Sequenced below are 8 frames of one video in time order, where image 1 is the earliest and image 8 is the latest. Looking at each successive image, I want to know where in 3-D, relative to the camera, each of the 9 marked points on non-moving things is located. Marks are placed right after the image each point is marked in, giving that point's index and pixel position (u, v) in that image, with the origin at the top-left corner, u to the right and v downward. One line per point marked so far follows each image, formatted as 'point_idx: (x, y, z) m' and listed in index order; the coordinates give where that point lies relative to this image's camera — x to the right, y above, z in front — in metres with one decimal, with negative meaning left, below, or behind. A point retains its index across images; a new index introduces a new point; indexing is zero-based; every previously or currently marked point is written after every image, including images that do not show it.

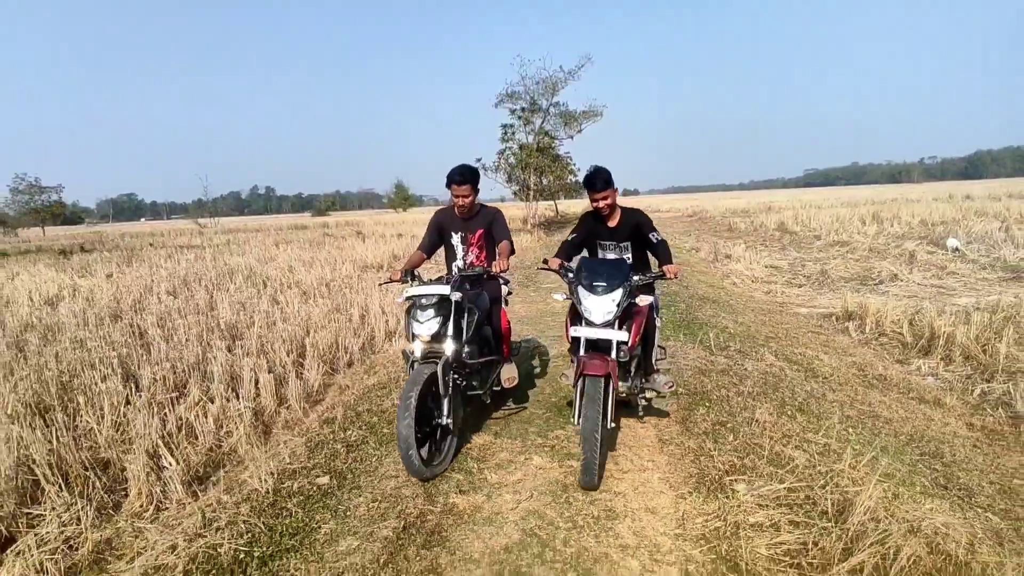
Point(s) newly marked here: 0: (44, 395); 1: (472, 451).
0: (-3.5, -0.8, +4.4) m
1: (-0.2, -0.8, +2.9) m
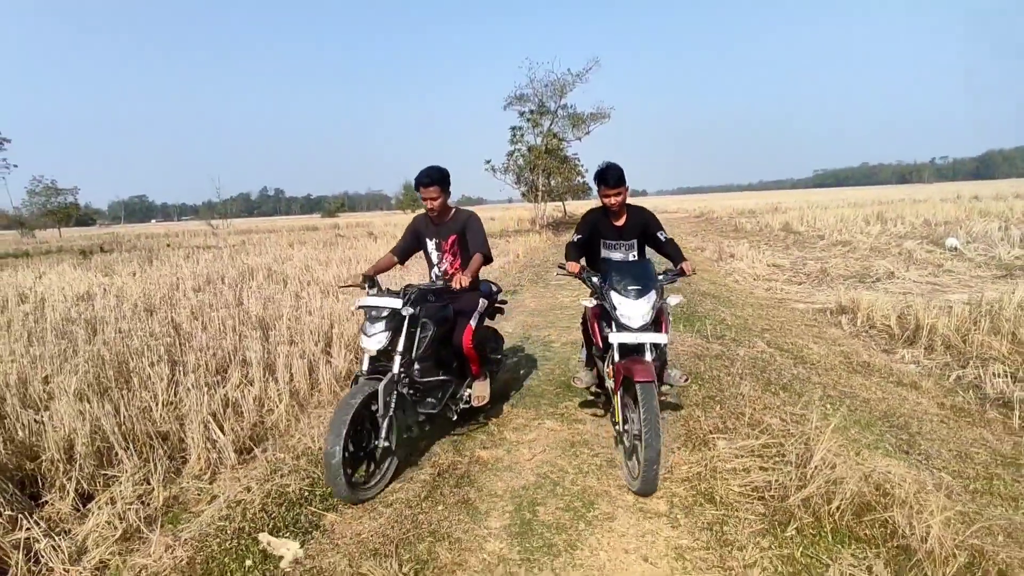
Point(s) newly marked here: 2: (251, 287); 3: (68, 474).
0: (-3.4, -0.7, +4.9) m
1: (-0.1, -0.7, +3.3) m
2: (-4.6, 0.0, +10.6) m
3: (-2.6, -1.1, +3.6) m
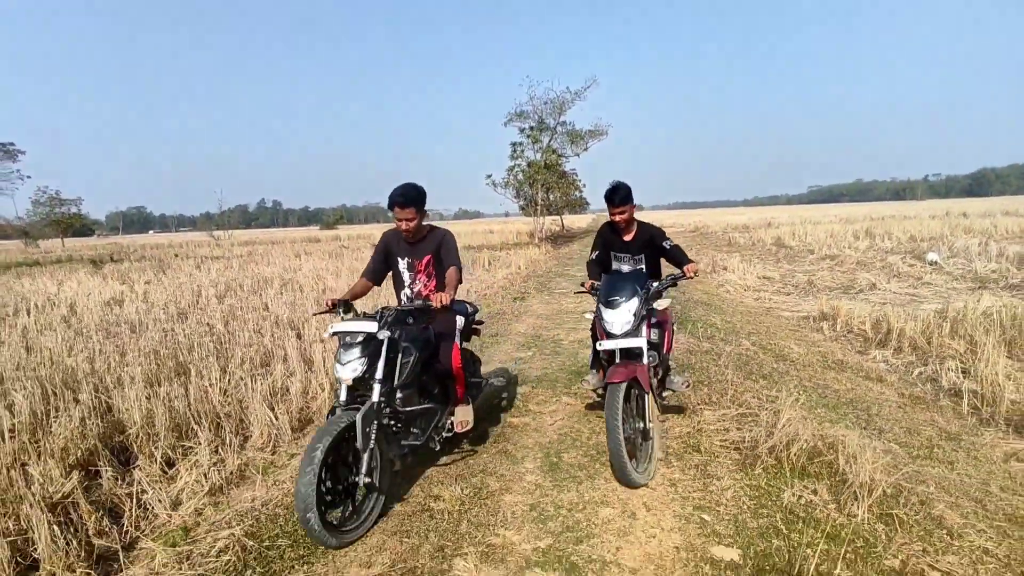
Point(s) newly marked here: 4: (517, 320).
0: (-3.2, -0.7, +5.5) m
1: (0.0, -0.7, +4.0) m
2: (-4.5, -0.1, +11.2) m
3: (-2.5, -1.1, +4.2) m
4: (+0.1, -0.4, +7.0) m
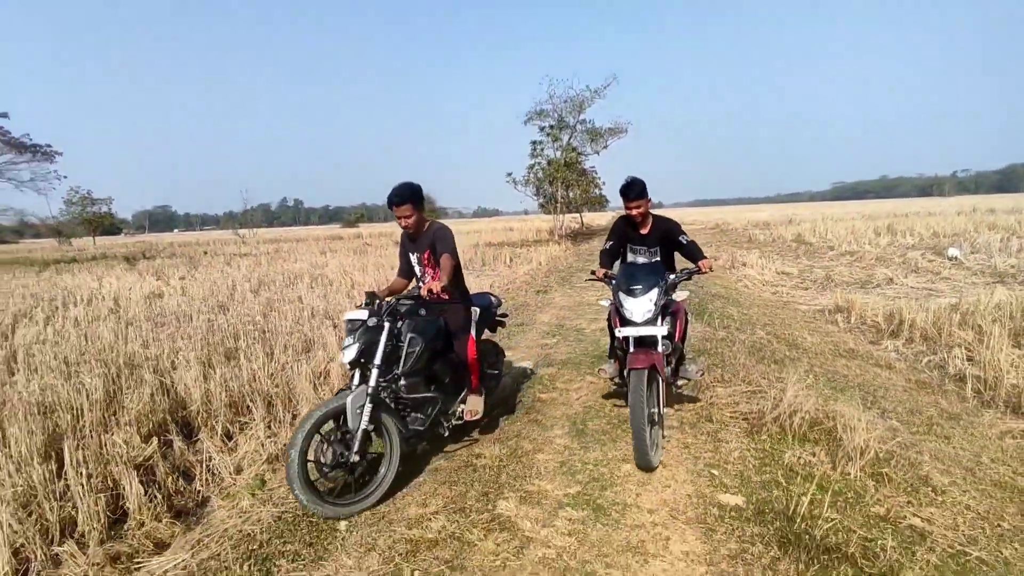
0: (-3.0, -0.7, +6.0) m
1: (+0.2, -0.6, +4.3) m
2: (-4.1, 0.0, +11.7) m
3: (-2.3, -1.0, +4.6) m
4: (+0.3, -0.3, +7.3) m
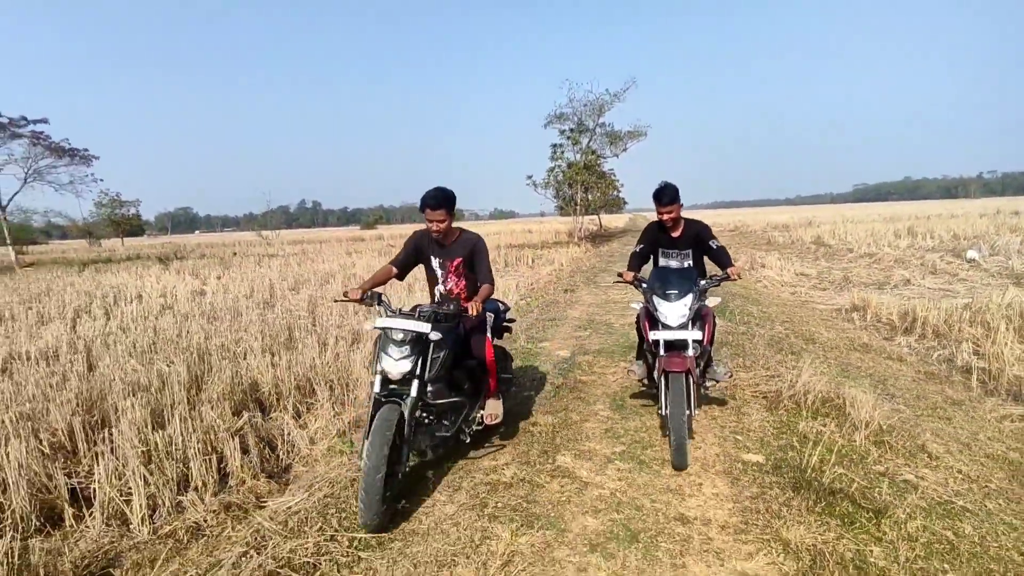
0: (-2.6, -0.6, +6.5) m
1: (+0.6, -0.6, +4.8) m
2: (-3.6, 0.0, +12.3) m
3: (-2.0, -1.0, +5.1) m
4: (+0.8, -0.2, +7.8) m
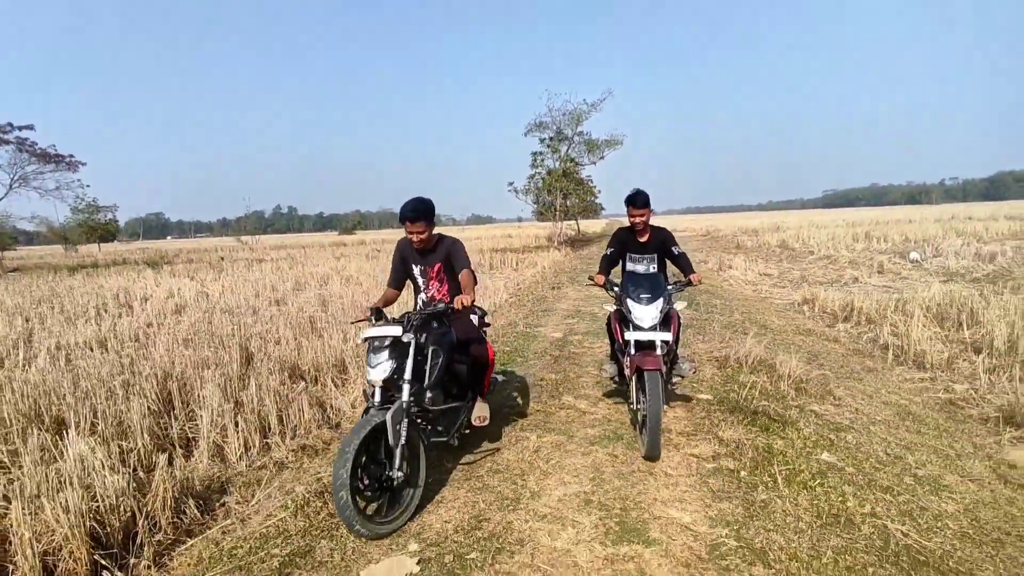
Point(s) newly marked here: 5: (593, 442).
0: (-2.6, -0.6, +7.5) m
1: (+0.6, -0.5, +5.9) m
2: (-3.8, 0.0, +13.2) m
3: (-1.9, -0.9, +6.1) m
4: (+0.7, -0.2, +8.9) m
5: (+0.4, -0.8, +3.2) m
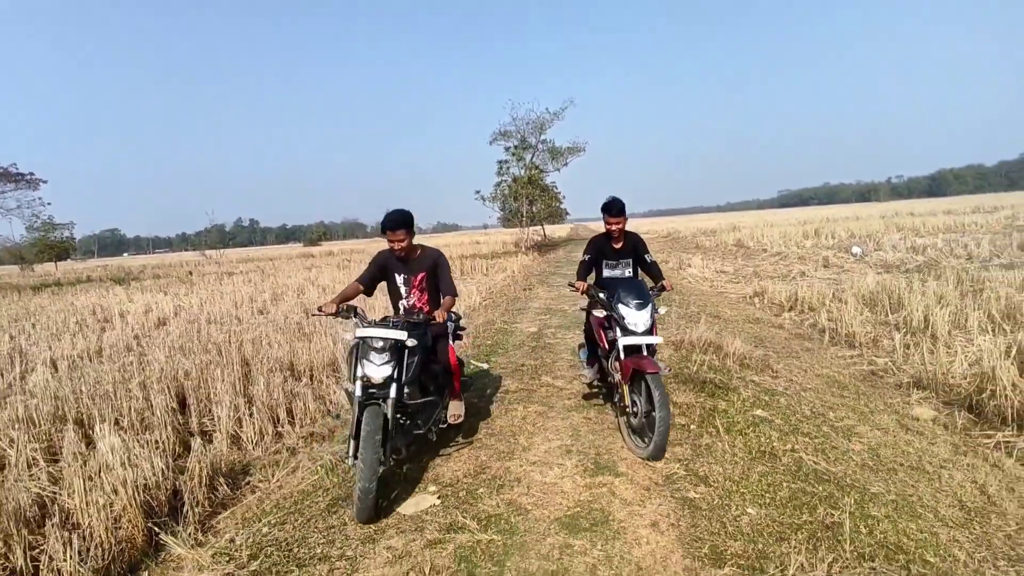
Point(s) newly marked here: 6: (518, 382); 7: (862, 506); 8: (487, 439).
0: (-2.9, -0.7, +7.9) m
1: (+0.4, -0.5, +6.5) m
2: (-4.4, -0.2, +13.6) m
3: (-2.1, -1.0, +6.6) m
4: (+0.3, -0.2, +9.5) m
5: (+0.4, -0.8, +3.9) m
6: (0.0, -0.7, +4.6) m
7: (+1.6, -1.0, +2.7) m
8: (-0.1, -0.9, +3.5) m
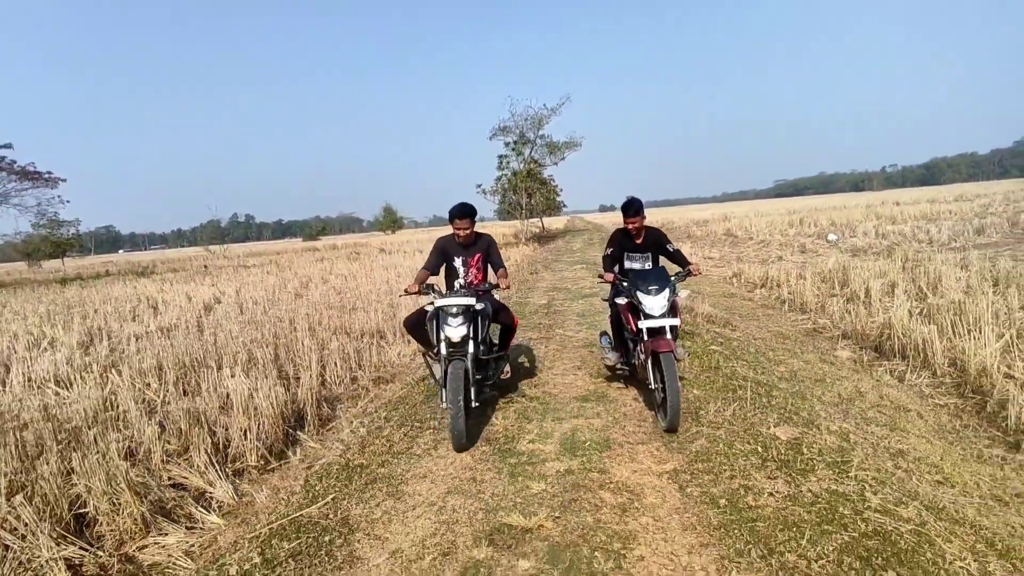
0: (-2.7, -0.4, +9.4) m
1: (+0.6, -0.2, +8.0) m
2: (-4.3, +0.1, +15.1) m
3: (-1.9, -0.7, +8.1) m
4: (+0.5, +0.1, +11.0) m
5: (+0.6, -0.5, +5.4) m
6: (+0.3, -0.5, +6.1) m
7: (+1.8, -0.7, +4.2) m
8: (+0.1, -0.6, +5.0) m
